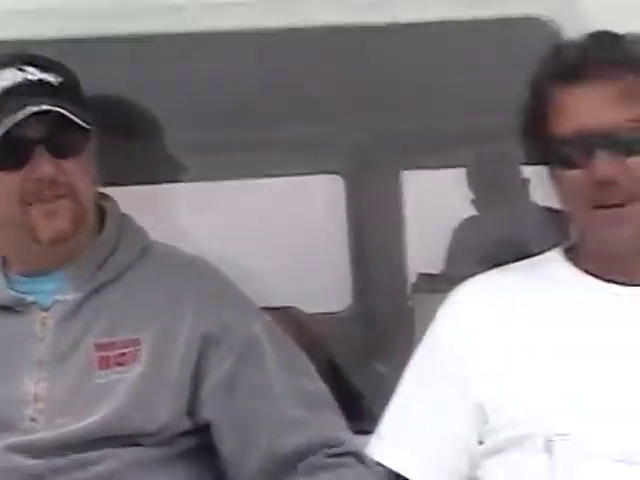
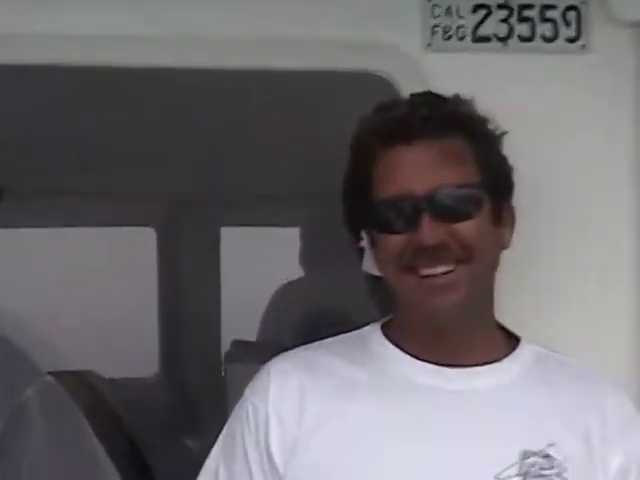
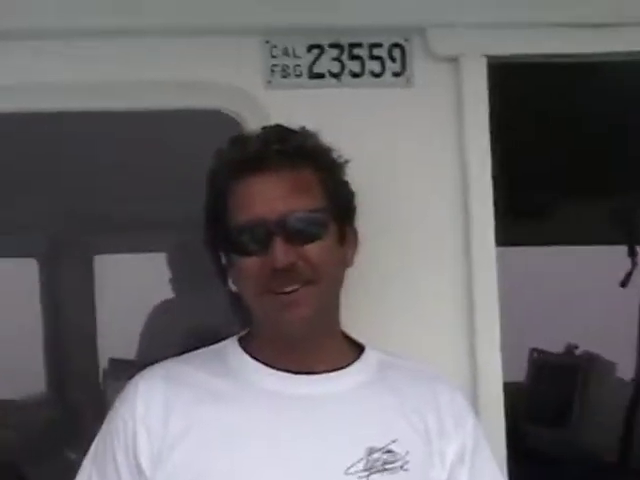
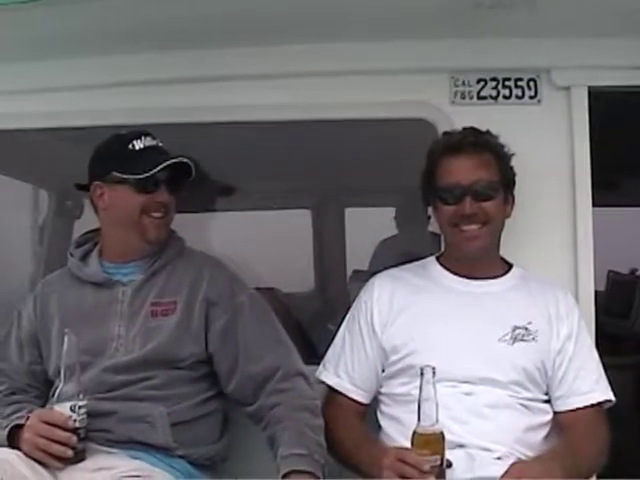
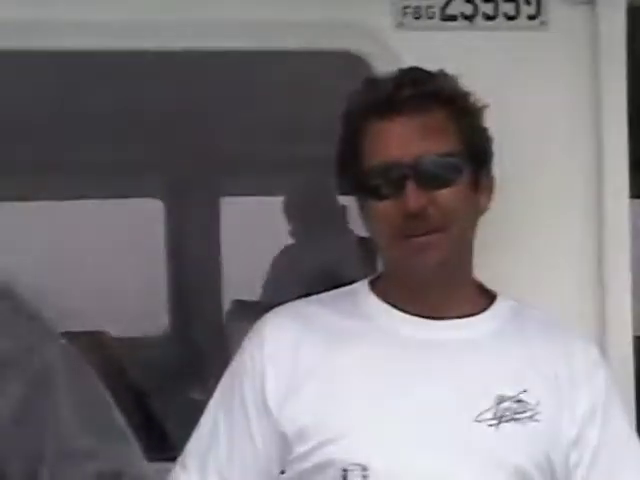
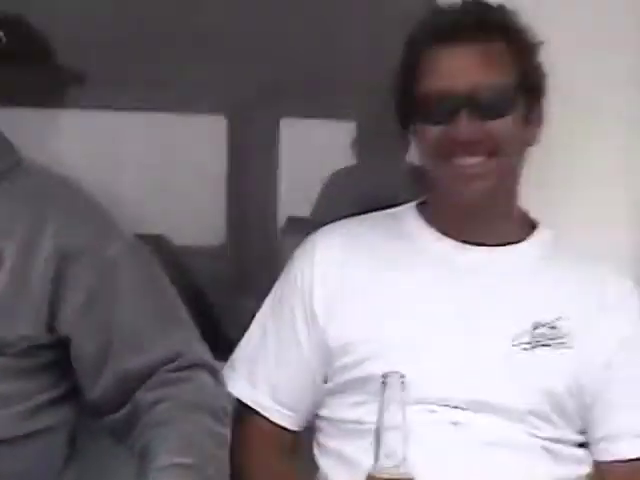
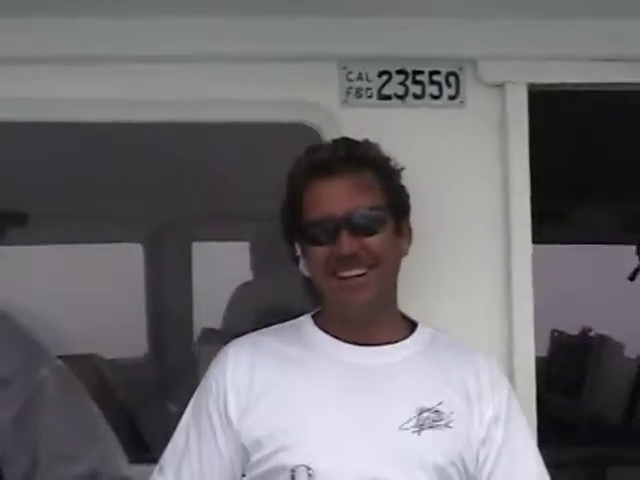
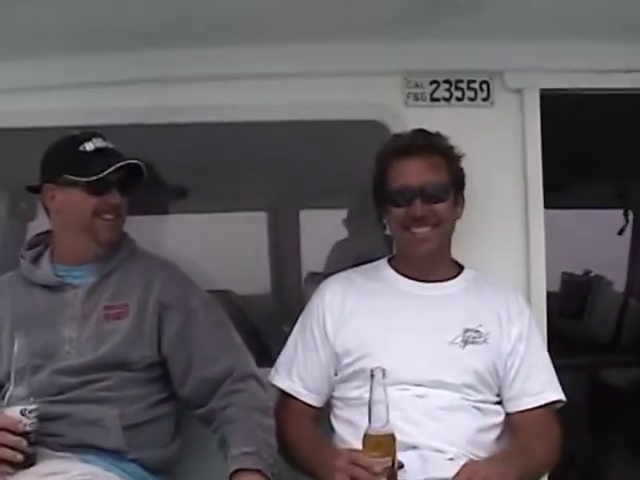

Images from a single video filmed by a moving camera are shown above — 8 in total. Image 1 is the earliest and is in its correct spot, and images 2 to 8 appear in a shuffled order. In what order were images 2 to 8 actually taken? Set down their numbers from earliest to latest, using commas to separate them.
5, 3, 7, 2, 6, 8, 4
